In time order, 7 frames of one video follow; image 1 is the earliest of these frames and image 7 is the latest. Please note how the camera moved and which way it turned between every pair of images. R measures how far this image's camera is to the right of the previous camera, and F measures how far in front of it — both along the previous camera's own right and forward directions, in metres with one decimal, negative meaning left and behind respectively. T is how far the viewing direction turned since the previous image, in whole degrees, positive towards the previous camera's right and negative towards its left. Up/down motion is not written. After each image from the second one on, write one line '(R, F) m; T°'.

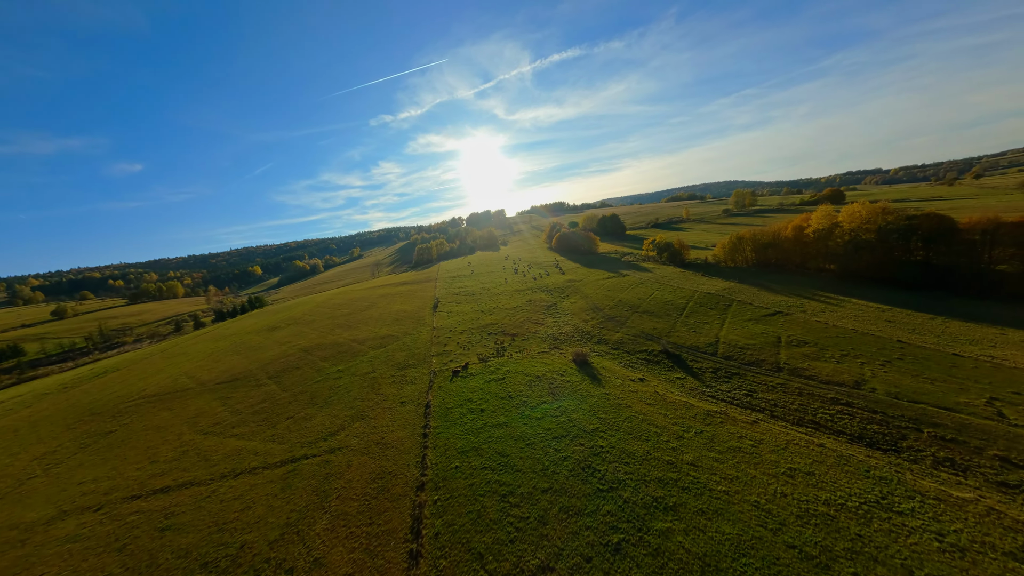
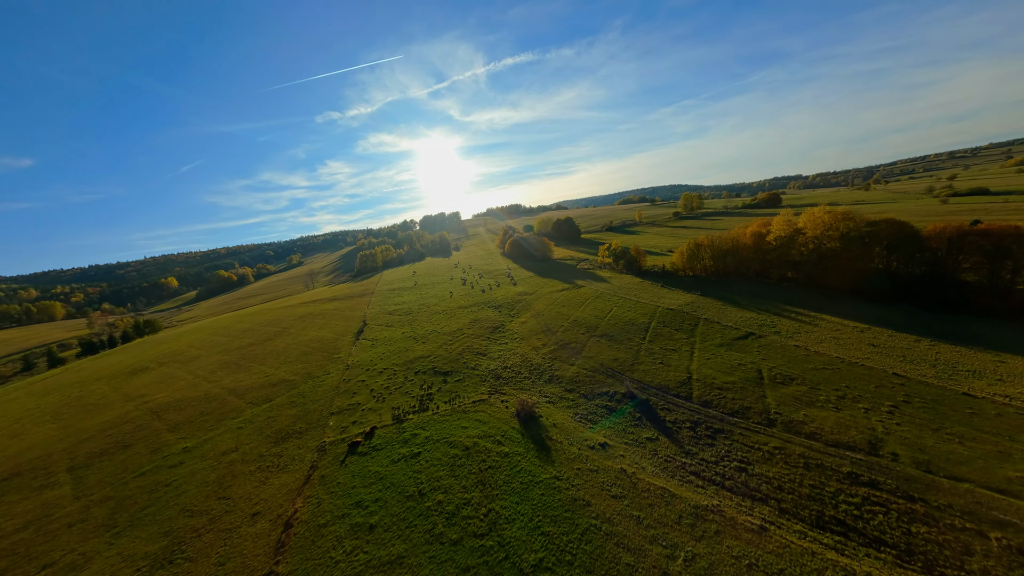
(+3.3, +8.6) m; +7°
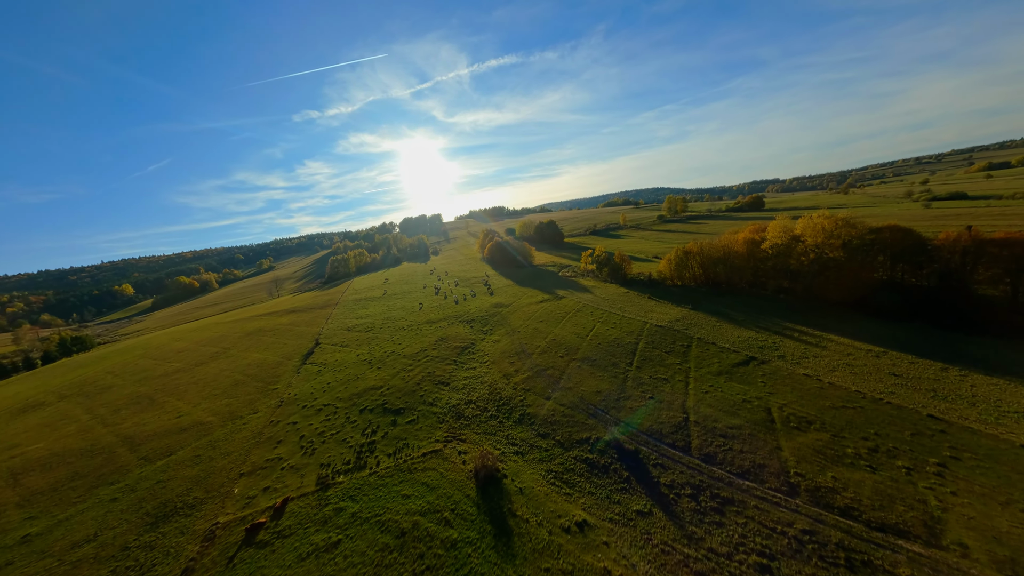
(+2.0, +5.7) m; +2°
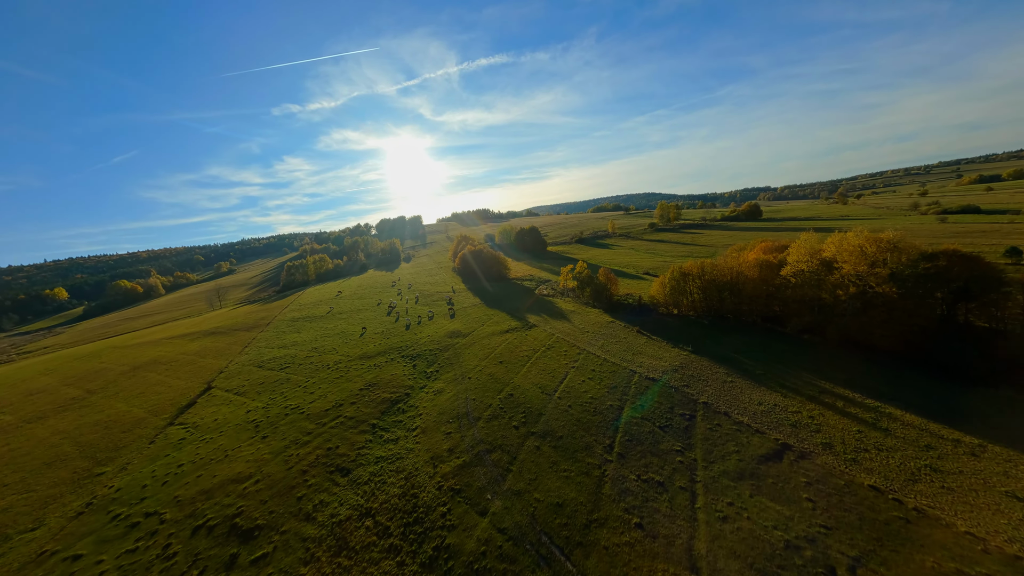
(+4.1, +10.5) m; +2°
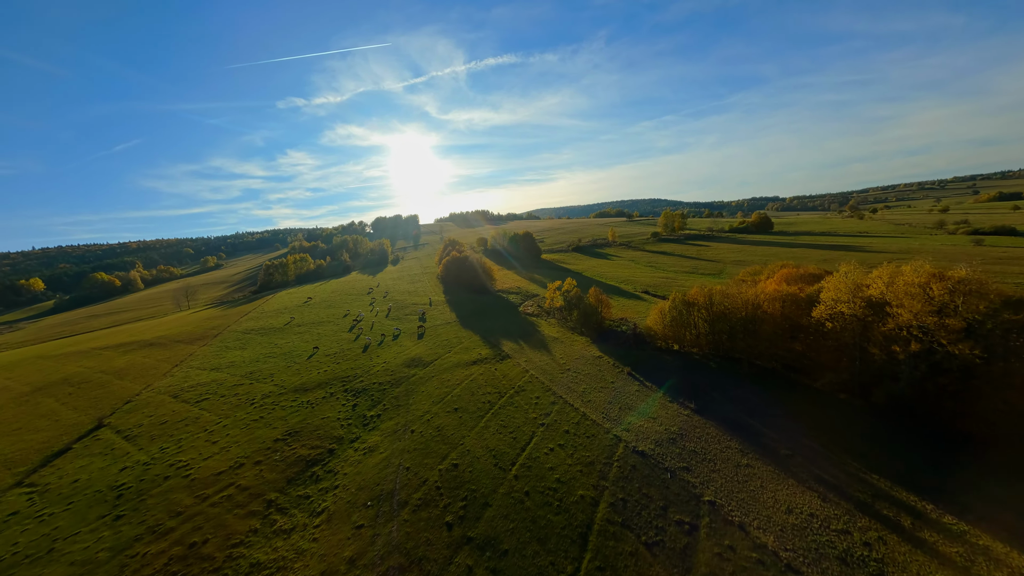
(+3.5, +7.3) m; 0°
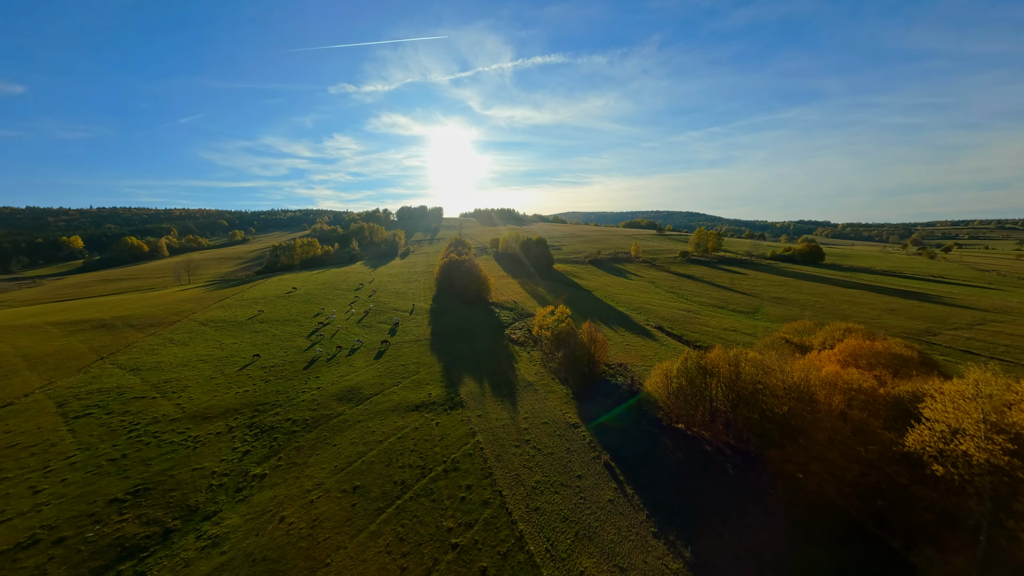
(+5.3, +8.9) m; -4°
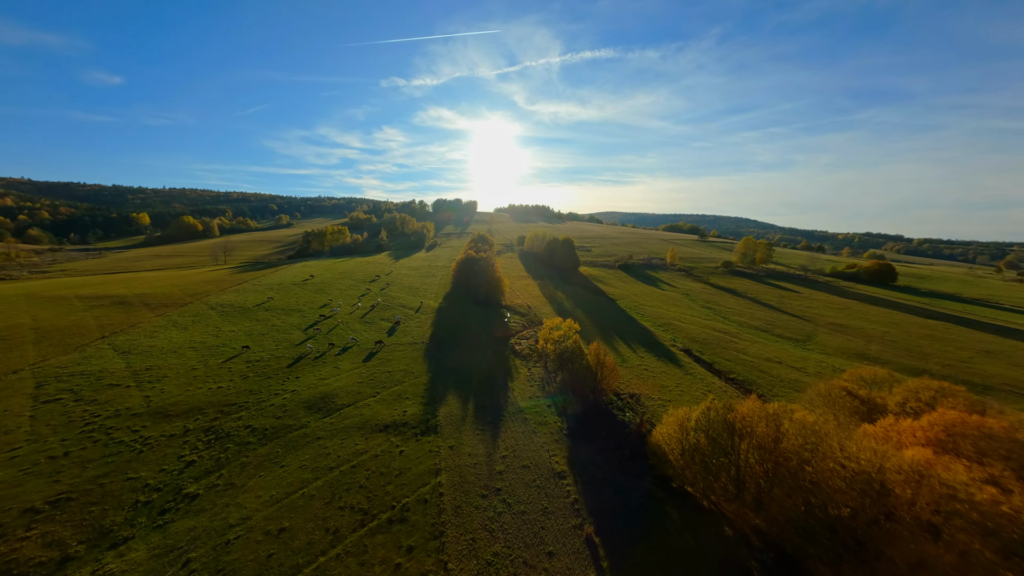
(+3.3, +4.8) m; -6°
